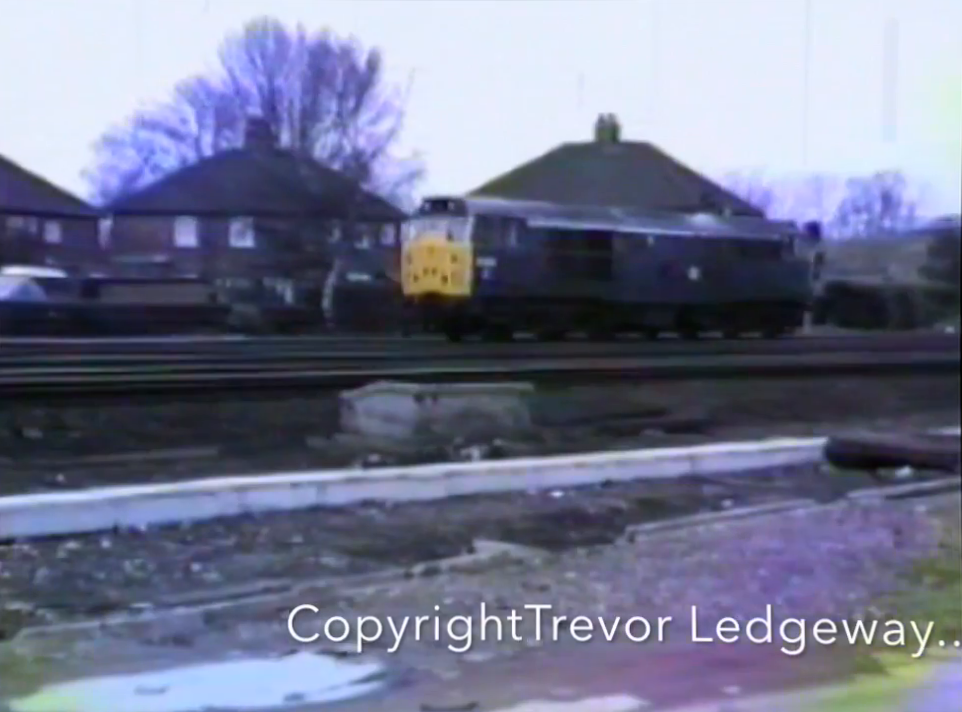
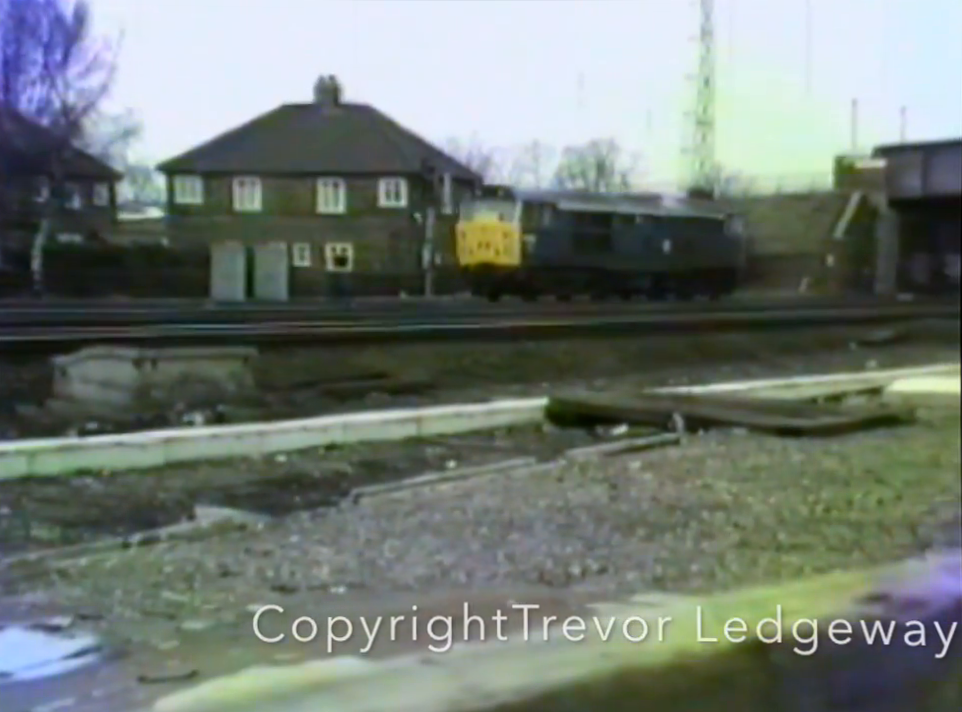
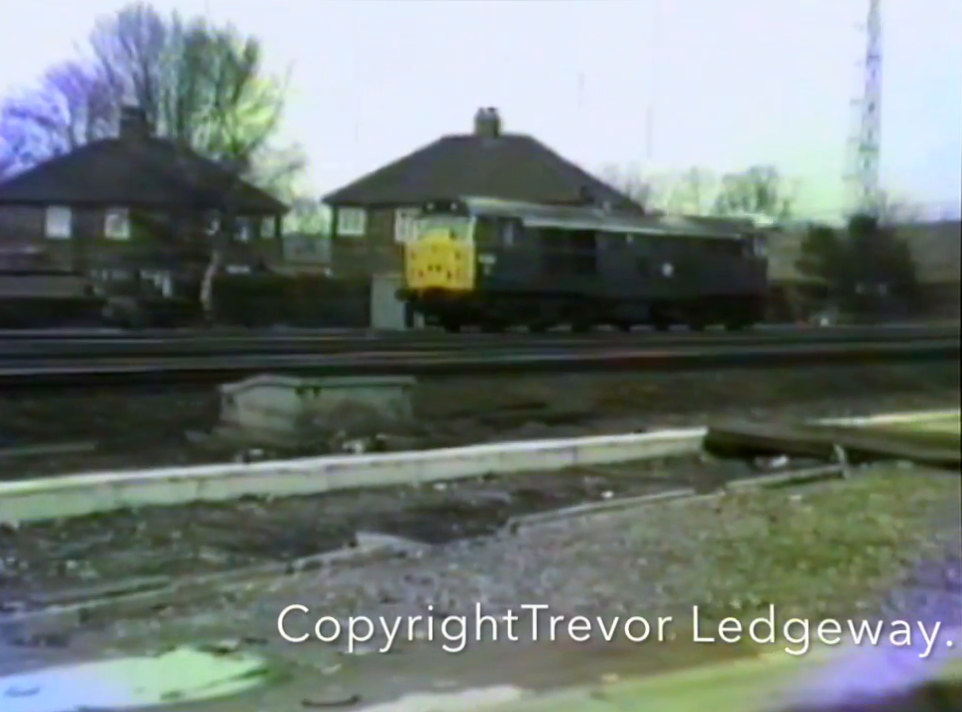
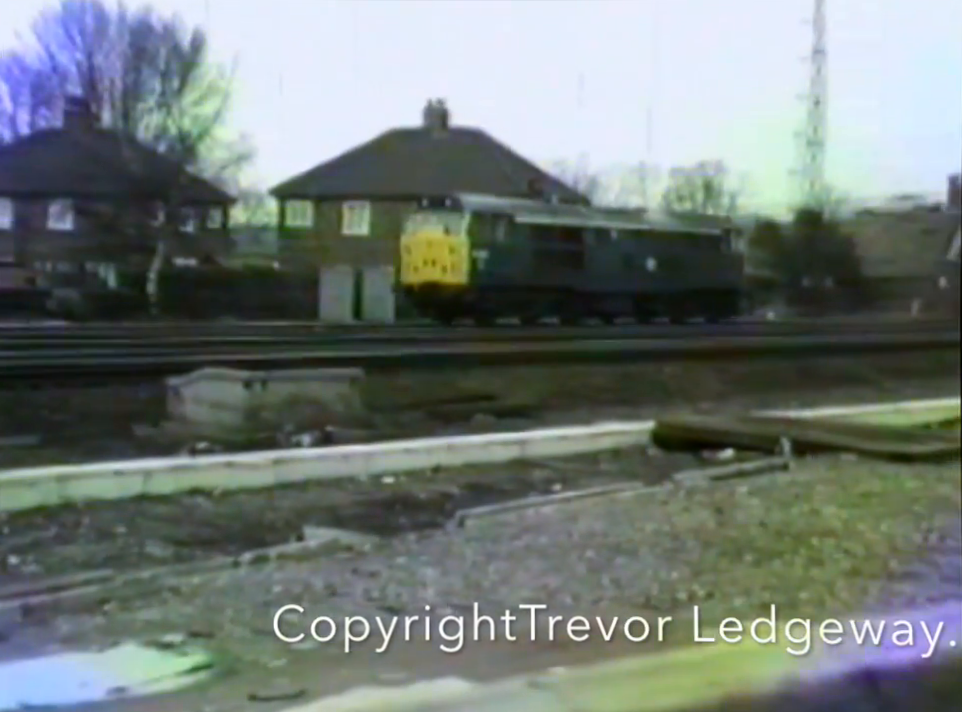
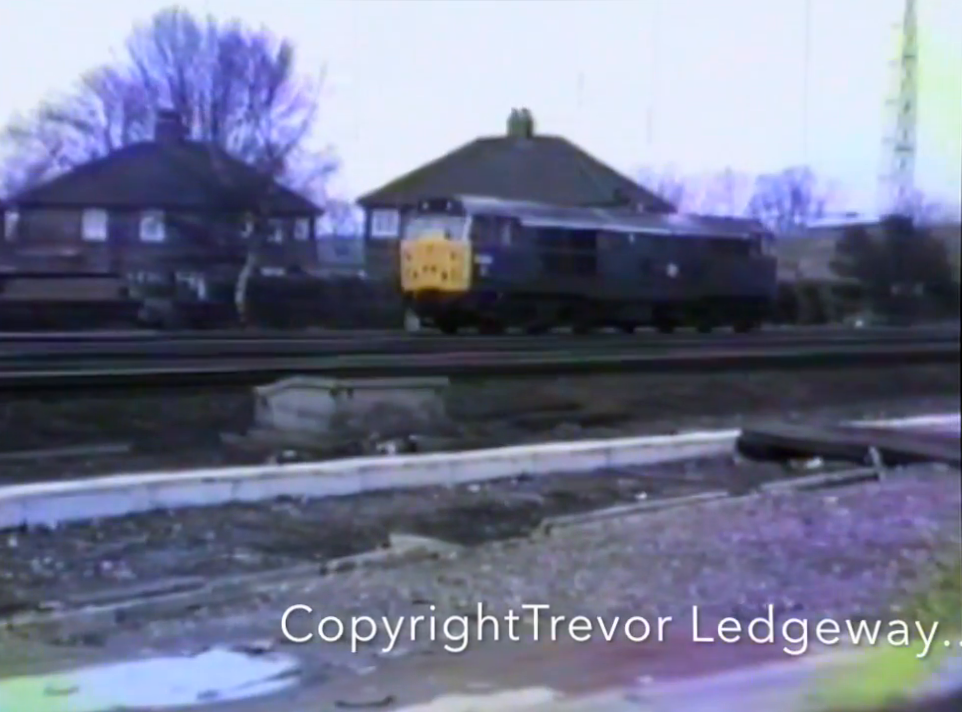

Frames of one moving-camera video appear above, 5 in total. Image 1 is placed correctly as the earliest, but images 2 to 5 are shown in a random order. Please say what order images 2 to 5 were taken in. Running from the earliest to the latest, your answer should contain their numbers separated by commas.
5, 3, 4, 2
